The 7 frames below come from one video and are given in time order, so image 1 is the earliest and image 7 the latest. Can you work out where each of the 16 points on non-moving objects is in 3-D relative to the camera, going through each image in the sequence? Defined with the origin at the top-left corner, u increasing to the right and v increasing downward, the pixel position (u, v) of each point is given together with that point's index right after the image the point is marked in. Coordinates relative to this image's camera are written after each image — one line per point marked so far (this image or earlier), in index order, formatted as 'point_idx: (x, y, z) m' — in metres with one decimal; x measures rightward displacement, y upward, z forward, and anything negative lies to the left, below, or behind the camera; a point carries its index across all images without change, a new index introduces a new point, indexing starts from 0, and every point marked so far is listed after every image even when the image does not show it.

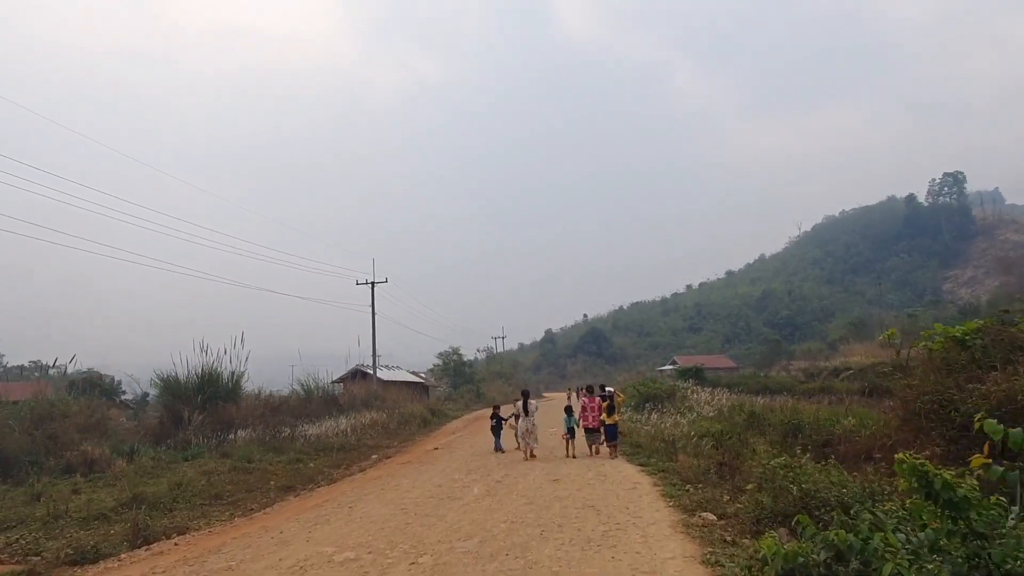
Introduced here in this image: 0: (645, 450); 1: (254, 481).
0: (+2.7, -3.4, +15.3) m
1: (-5.4, -4.0, +15.3) m
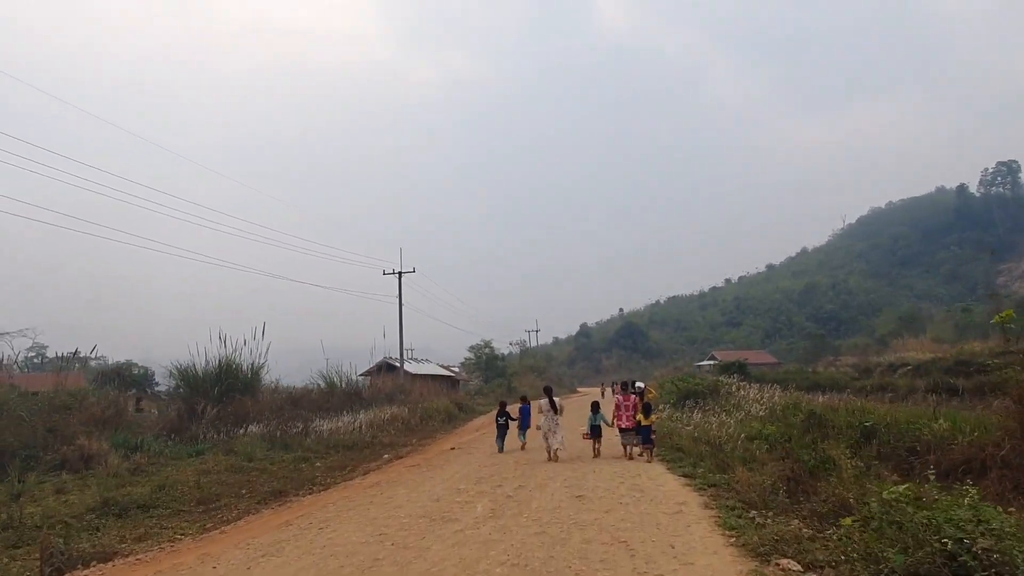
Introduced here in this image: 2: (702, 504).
0: (+3.1, -3.0, +13.3) m
1: (-5.0, -3.7, +13.7) m
2: (+1.9, -2.1, +7.2) m
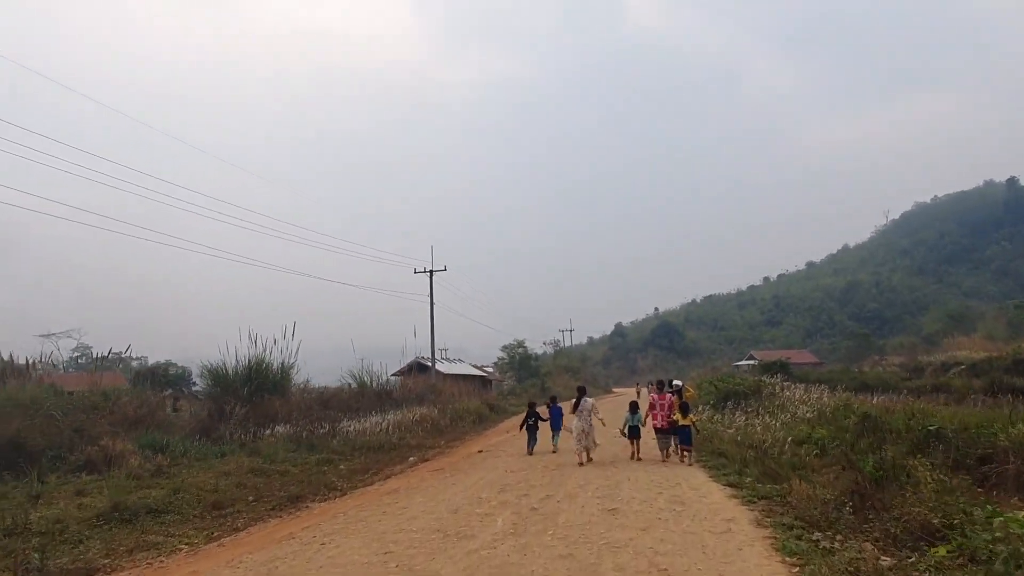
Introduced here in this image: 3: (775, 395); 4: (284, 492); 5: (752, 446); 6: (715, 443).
0: (+3.6, -2.9, +12.4) m
1: (-4.4, -3.6, +13.1) m
2: (+2.1, -2.0, +6.3) m
3: (+7.1, -2.9, +19.6) m
4: (-3.8, -3.4, +12.2) m
5: (+4.4, -2.9, +13.4) m
6: (+4.1, -3.1, +15.0) m
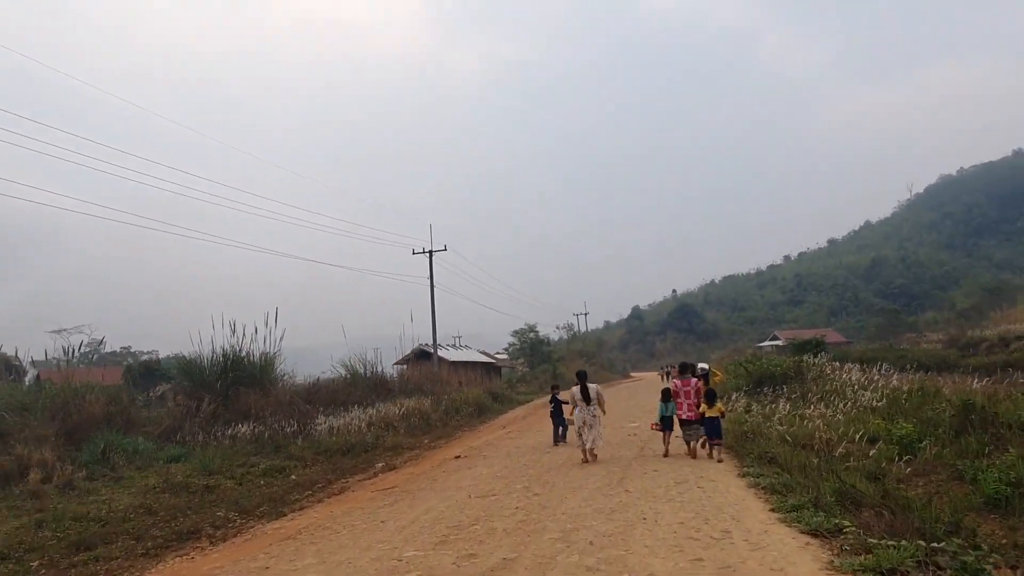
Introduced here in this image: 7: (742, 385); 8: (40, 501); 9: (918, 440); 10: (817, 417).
0: (+3.3, -2.2, +9.1) m
1: (-4.7, -3.1, +10.1) m
2: (+1.6, -1.5, +3.0) m
3: (+6.9, -2.0, +16.3) m
4: (-4.1, -2.9, +9.1) m
5: (+4.1, -2.2, +10.1) m
6: (+3.9, -2.3, +11.7) m
7: (+6.3, -2.7, +20.0) m
8: (-7.7, -3.4, +11.8) m
9: (+5.3, -1.9, +9.5) m
10: (+5.0, -2.1, +12.0) m
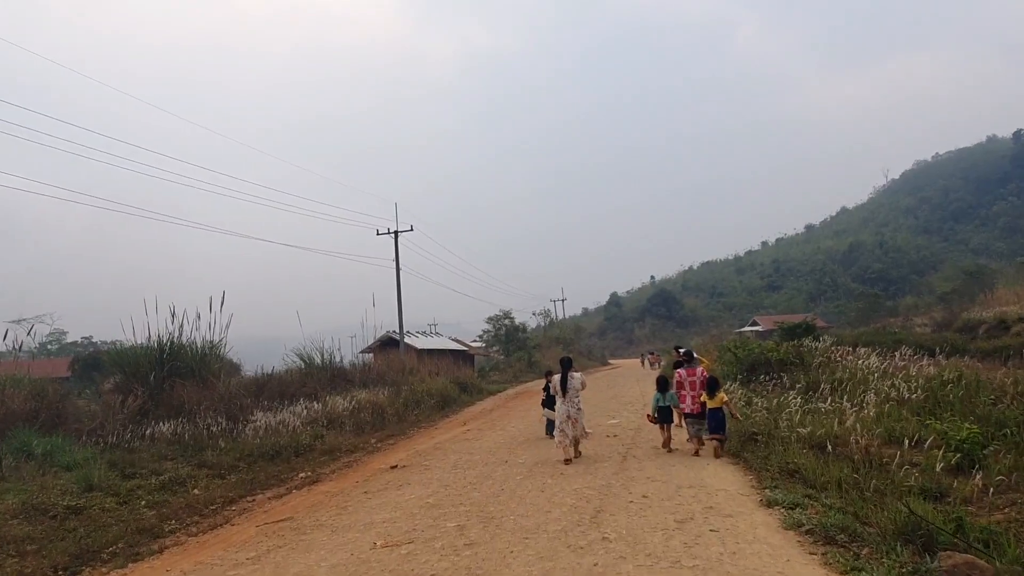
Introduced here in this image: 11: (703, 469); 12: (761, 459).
0: (+2.7, -1.8, +6.8) m
1: (-5.3, -2.7, +7.5) m
2: (+1.2, -1.2, +0.7) m
3: (+6.1, -1.5, +14.1) m
4: (-4.7, -2.6, +6.6) m
5: (+3.5, -1.8, +7.8) m
6: (+3.2, -1.9, +9.4) m
7: (+5.4, -2.1, +17.8) m
8: (-8.3, -3.0, +9.2) m
9: (+4.7, -1.5, +7.2) m
10: (+4.4, -1.7, +9.7) m
11: (+1.9, -1.9, +7.5) m
12: (+2.7, -1.9, +7.7) m
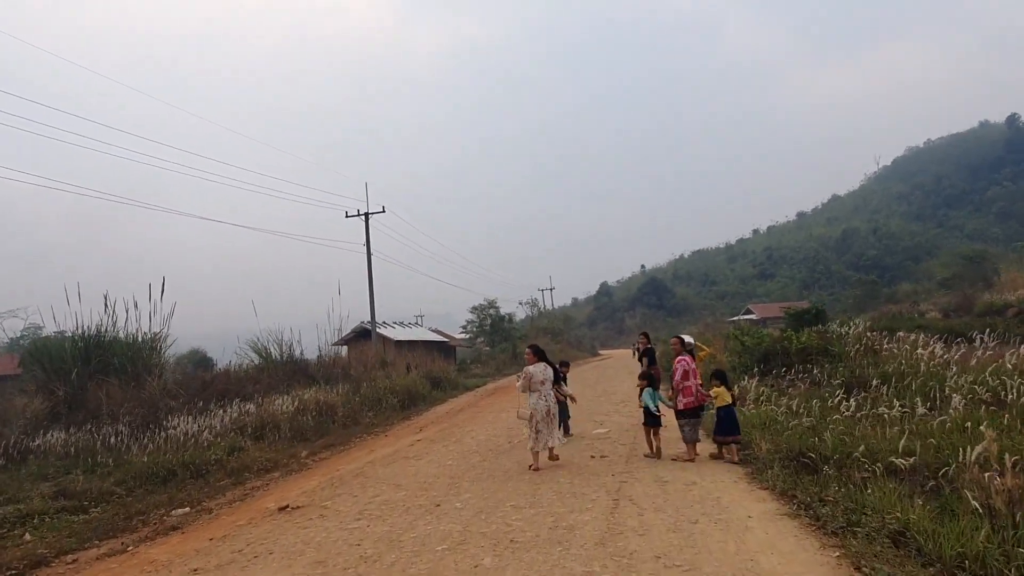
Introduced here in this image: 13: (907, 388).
0: (+2.2, -1.5, +4.0) m
1: (-5.8, -2.4, +4.6) m
2: (+0.8, -0.9, -2.2) m
3: (+5.5, -1.0, +11.2) m
4: (-5.1, -2.3, +3.6) m
5: (+3.0, -1.4, +4.9) m
6: (+2.7, -1.5, +6.5) m
7: (+4.7, -1.6, +14.9) m
8: (-8.8, -2.8, +6.1) m
9: (+4.2, -1.2, +4.4) m
10: (+3.9, -1.3, +6.9) m
11: (+1.5, -1.5, +4.6) m
12: (+2.2, -1.5, +4.9) m
13: (+4.8, -1.2, +8.8) m
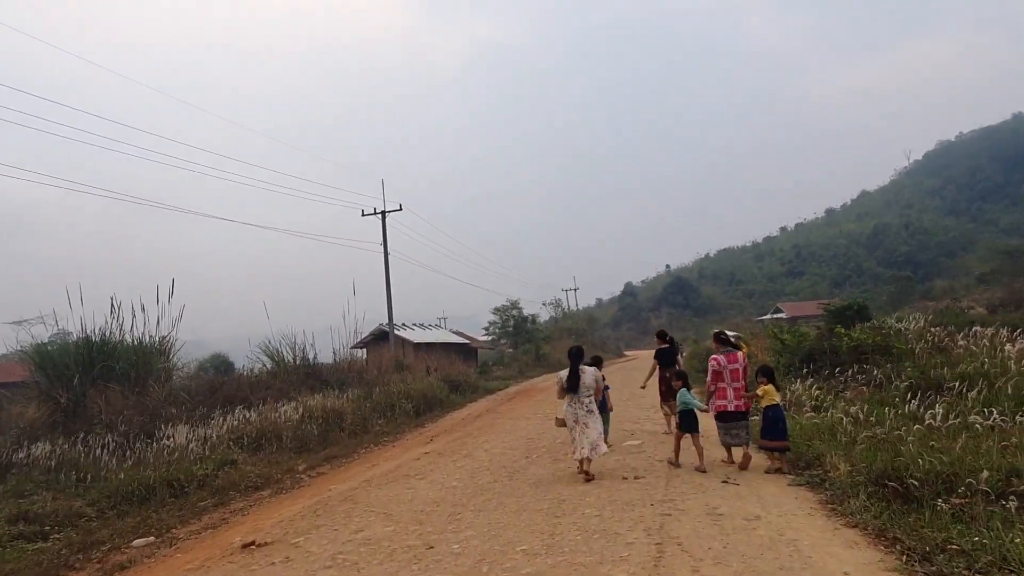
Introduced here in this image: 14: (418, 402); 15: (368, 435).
0: (+2.2, -1.3, +2.6) m
1: (-5.7, -2.4, +3.5) m
2: (+0.6, -0.8, -3.5) m
3: (+5.8, -0.9, +9.8) m
4: (-5.1, -2.2, +2.6) m
5: (+3.1, -1.3, +3.6) m
6: (+2.8, -1.4, +5.2) m
7: (+5.1, -1.5, +13.5) m
8: (-8.7, -2.7, +5.2) m
9: (+4.2, -1.0, +3.0) m
10: (+4.0, -1.1, +5.5) m
11: (+1.5, -1.4, +3.3) m
12: (+2.3, -1.4, +3.6) m
13: (+4.9, -1.0, +7.4) m
14: (-2.6, -3.1, +19.8) m
15: (-3.1, -3.1, +15.6) m
